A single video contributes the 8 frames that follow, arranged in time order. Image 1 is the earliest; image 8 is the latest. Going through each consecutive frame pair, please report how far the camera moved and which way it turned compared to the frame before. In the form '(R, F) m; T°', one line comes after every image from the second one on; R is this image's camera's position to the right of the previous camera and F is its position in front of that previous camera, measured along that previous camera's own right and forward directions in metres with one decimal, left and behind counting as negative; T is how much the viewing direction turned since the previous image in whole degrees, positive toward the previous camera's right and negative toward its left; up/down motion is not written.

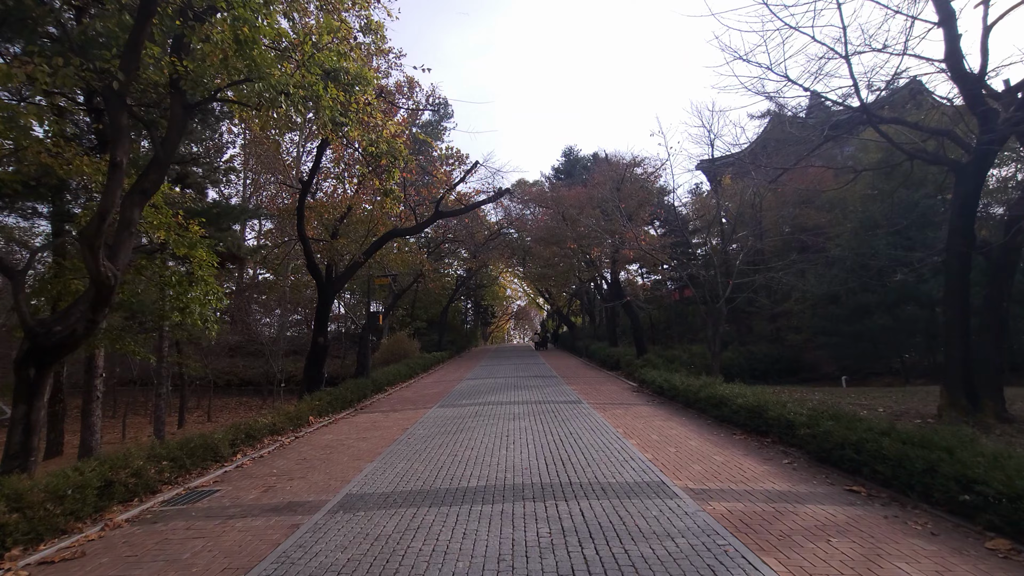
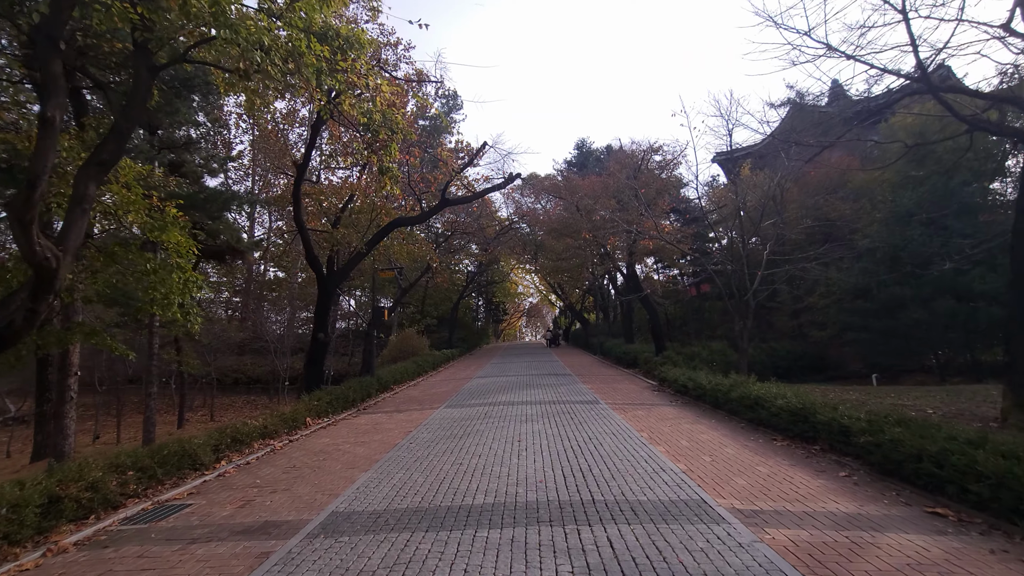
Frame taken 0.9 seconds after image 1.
(0.0, +1.0) m; -1°
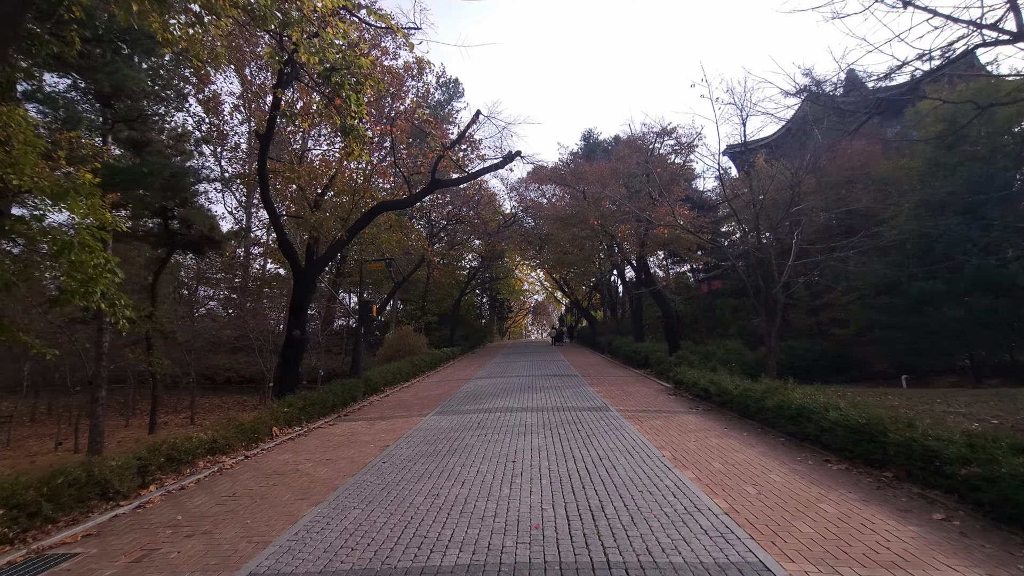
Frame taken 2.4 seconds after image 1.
(+0.2, +1.6) m; -1°
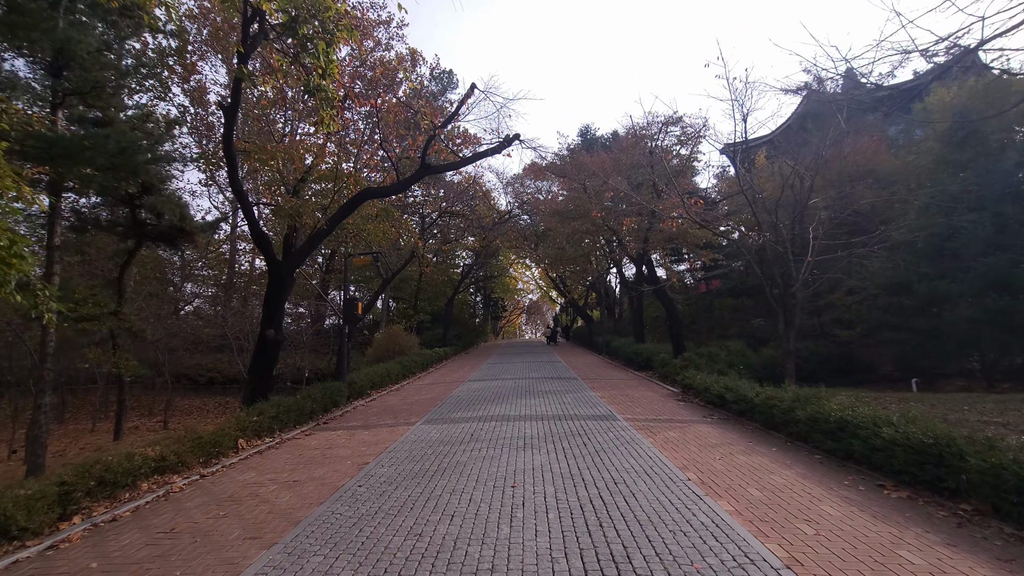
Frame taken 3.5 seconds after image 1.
(-0.1, +1.1) m; +1°
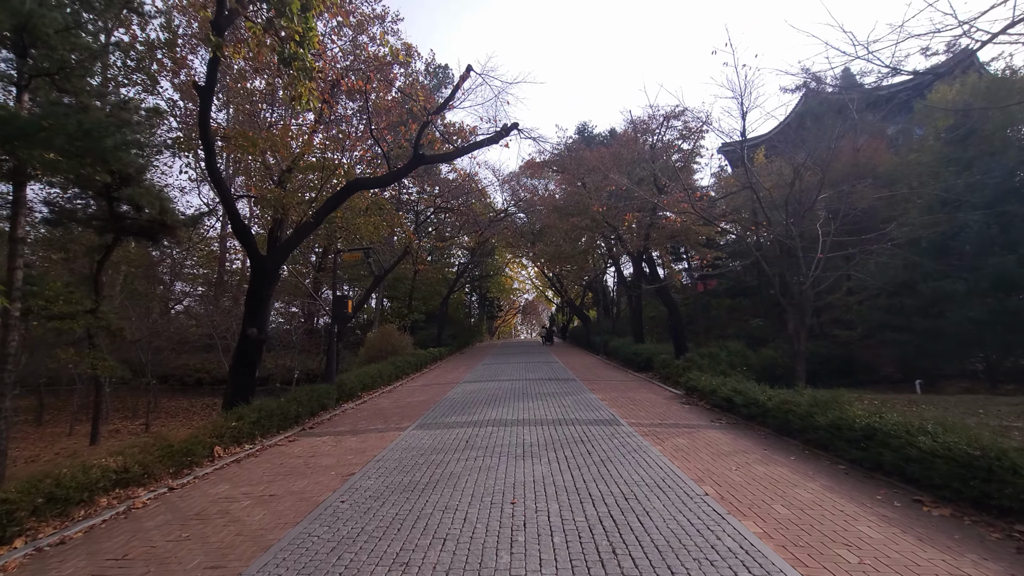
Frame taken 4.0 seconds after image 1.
(-0.1, +0.6) m; +1°
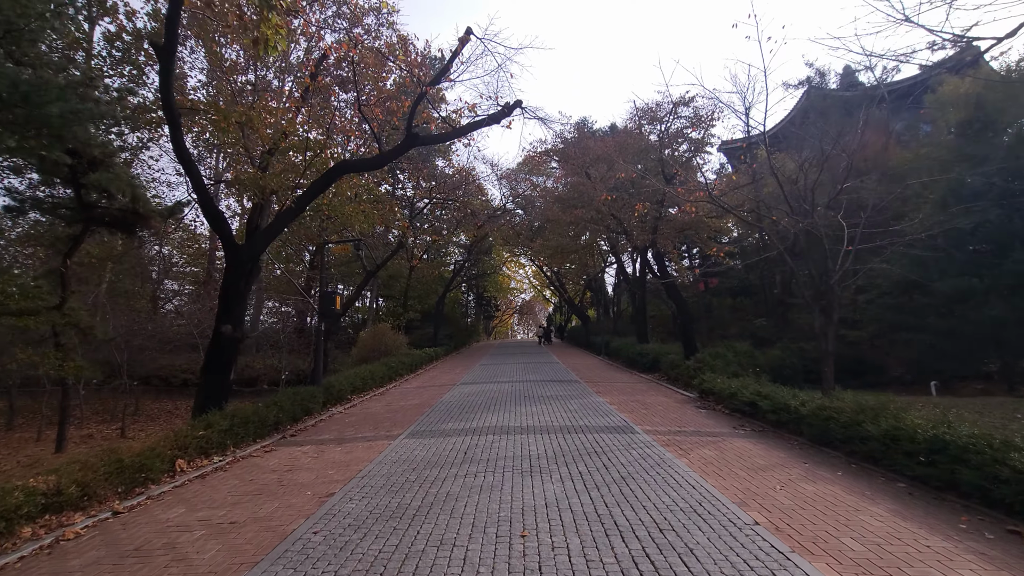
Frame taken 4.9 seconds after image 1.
(-0.1, +1.0) m; 0°
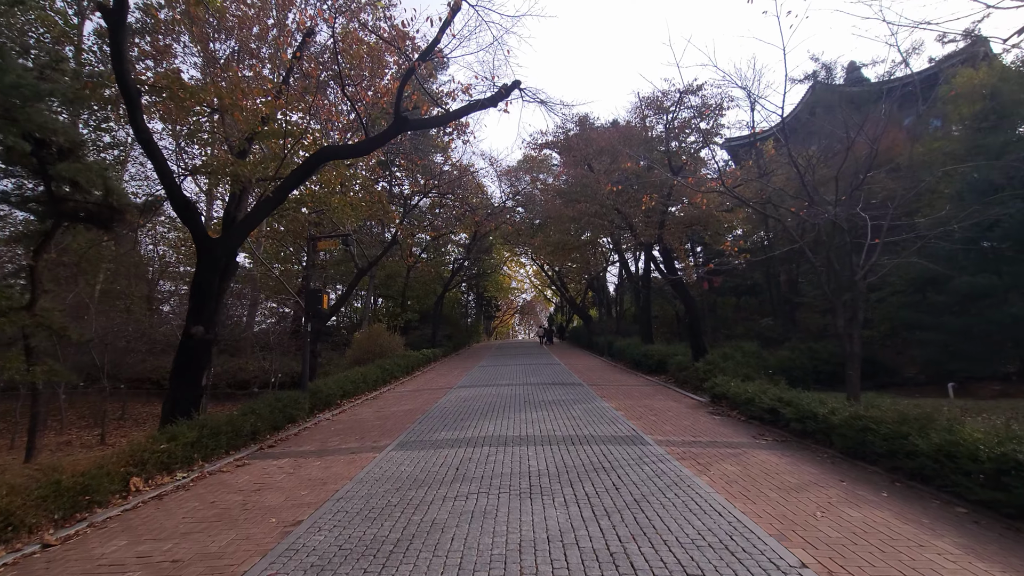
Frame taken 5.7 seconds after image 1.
(+0.1, +0.8) m; 0°
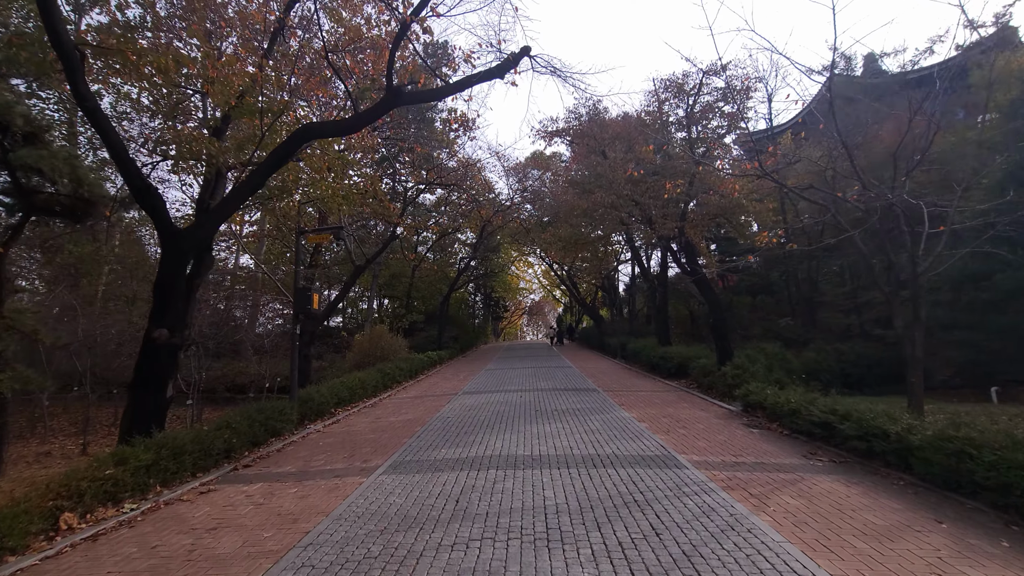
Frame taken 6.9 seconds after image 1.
(0.0, +1.2) m; -1°
